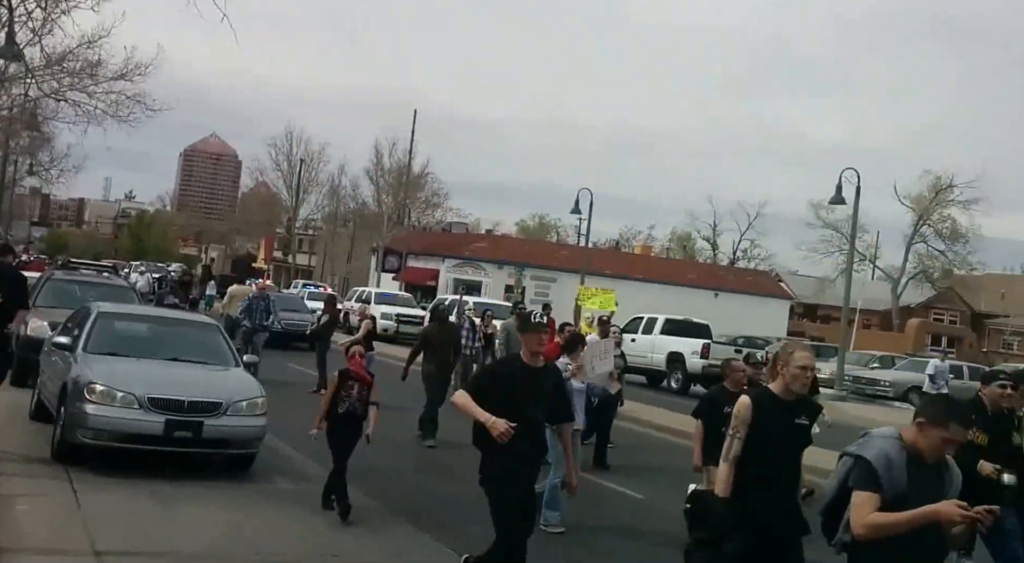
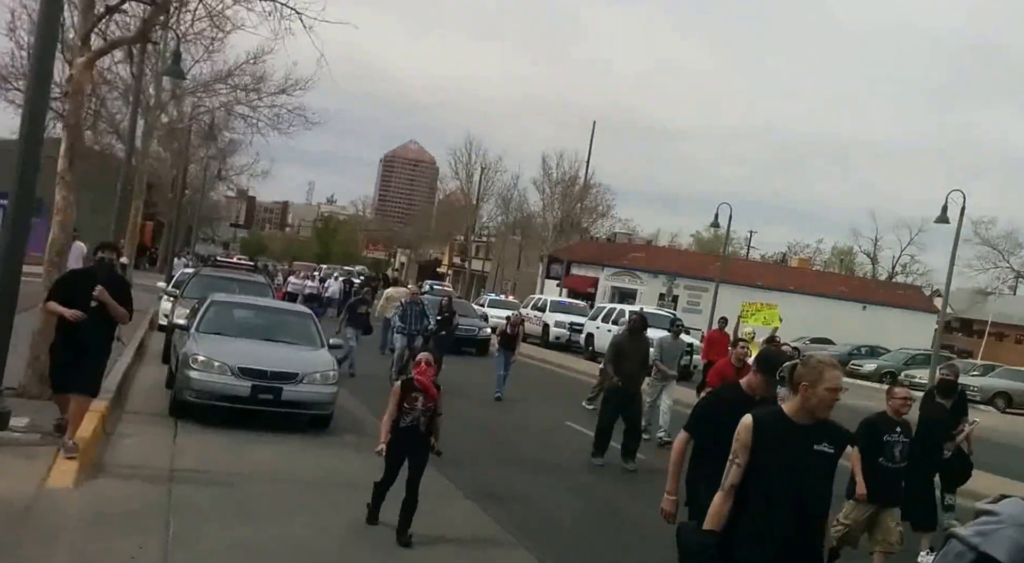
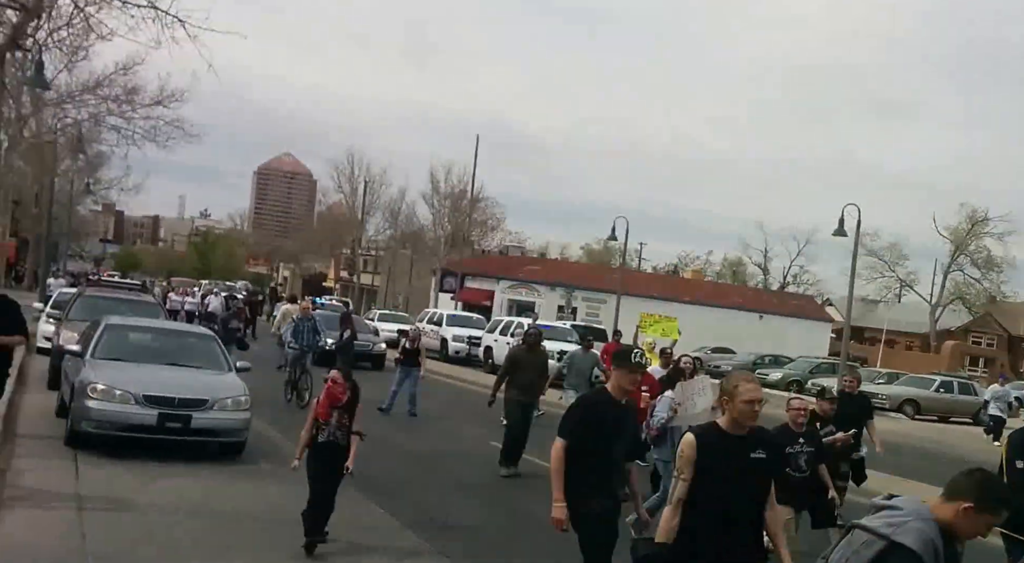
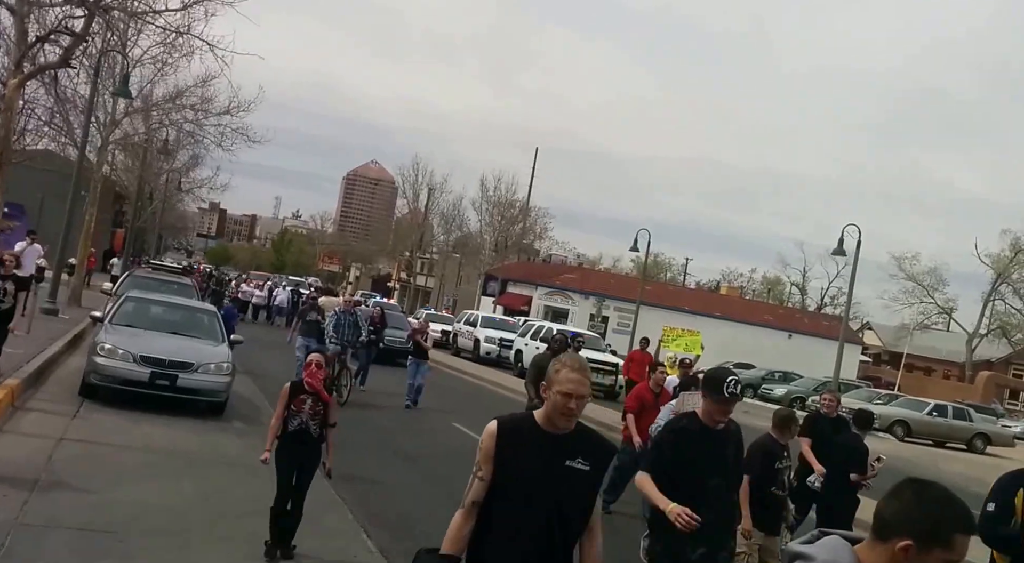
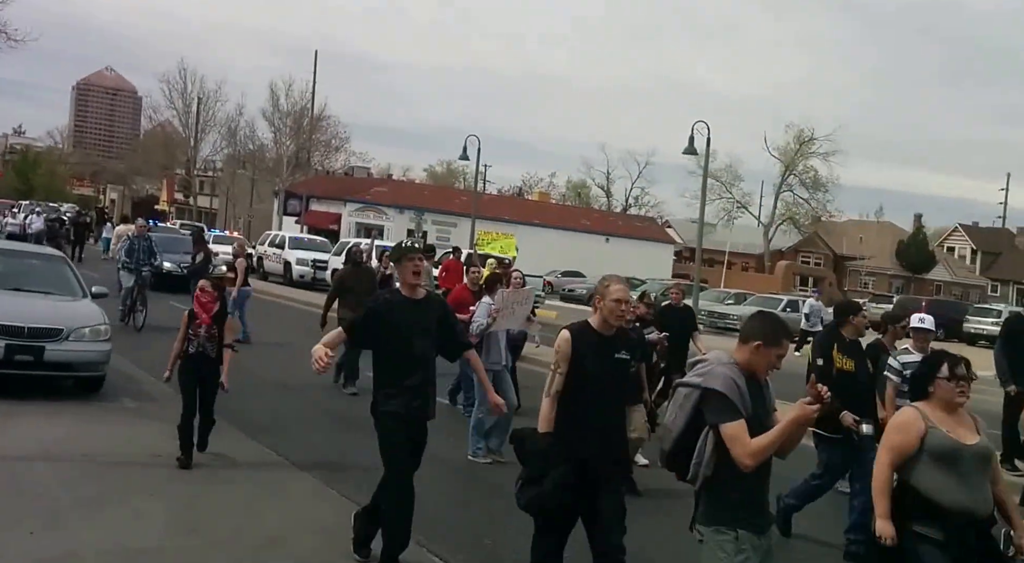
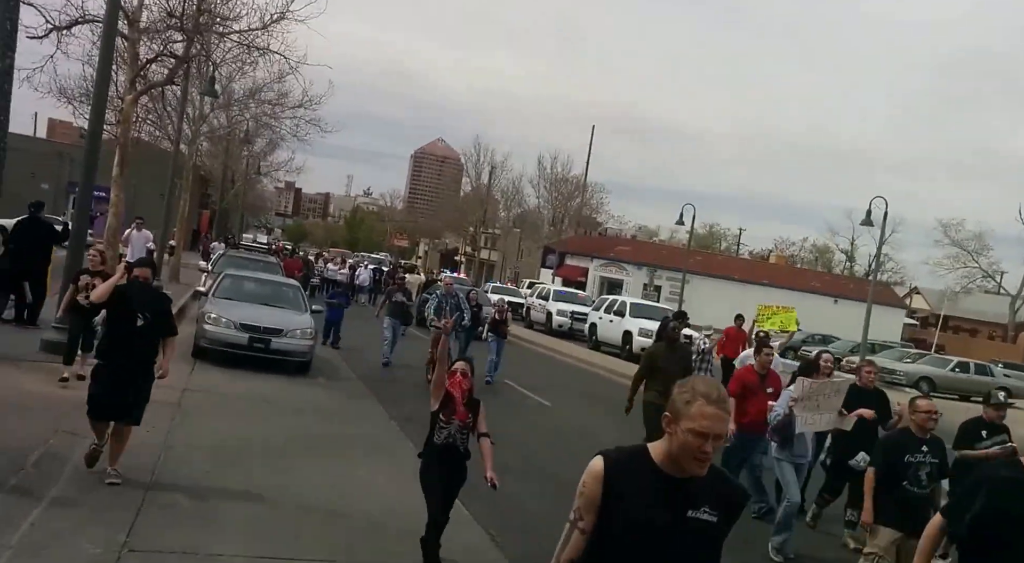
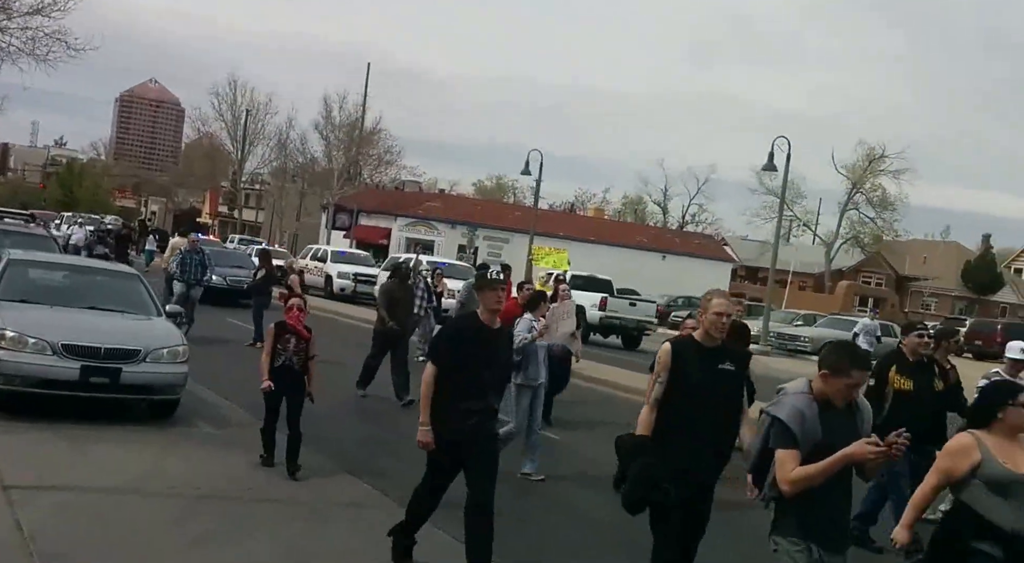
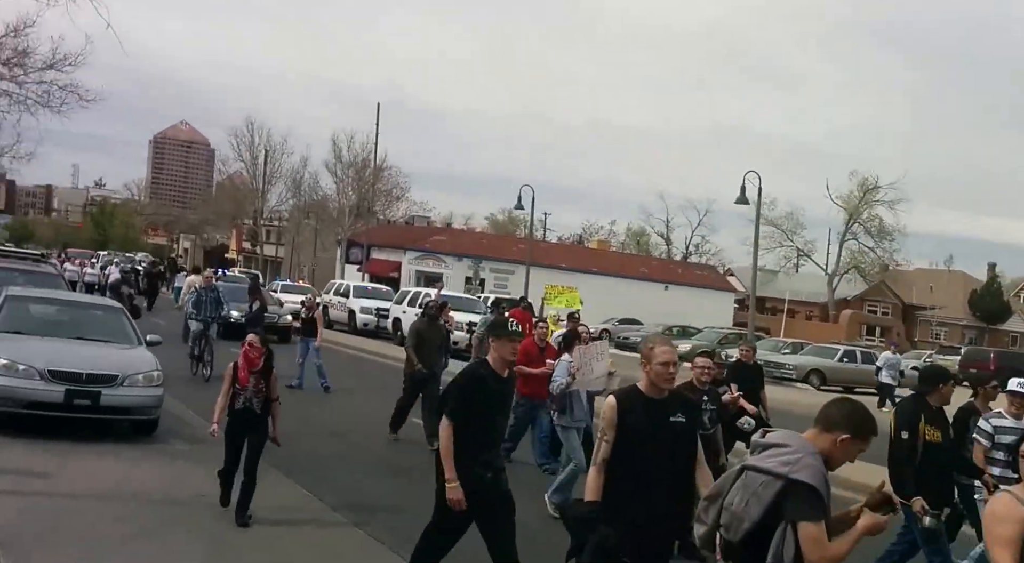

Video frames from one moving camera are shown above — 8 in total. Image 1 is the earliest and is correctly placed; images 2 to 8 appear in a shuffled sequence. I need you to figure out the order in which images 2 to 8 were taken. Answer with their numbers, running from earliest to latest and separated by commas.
7, 5, 8, 3, 2, 4, 6
